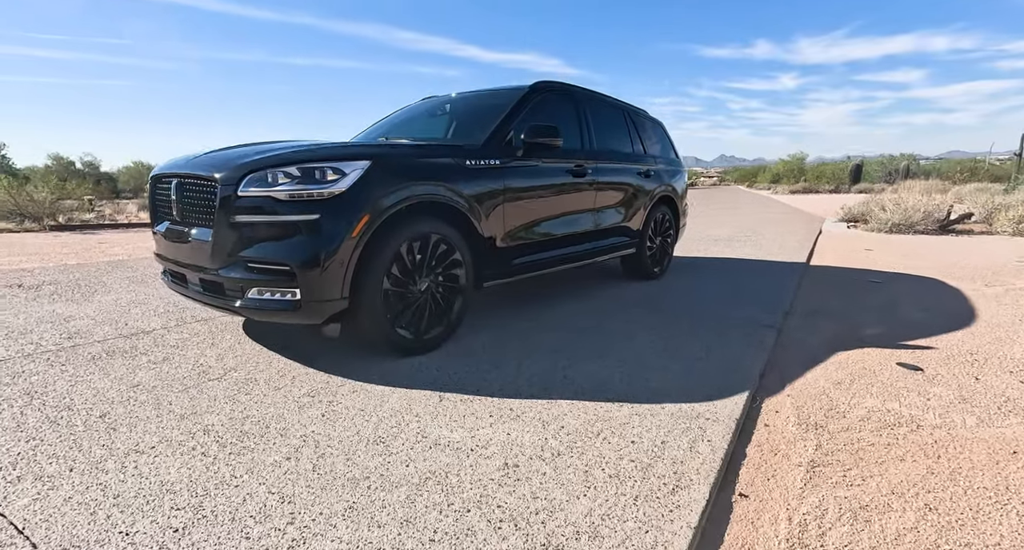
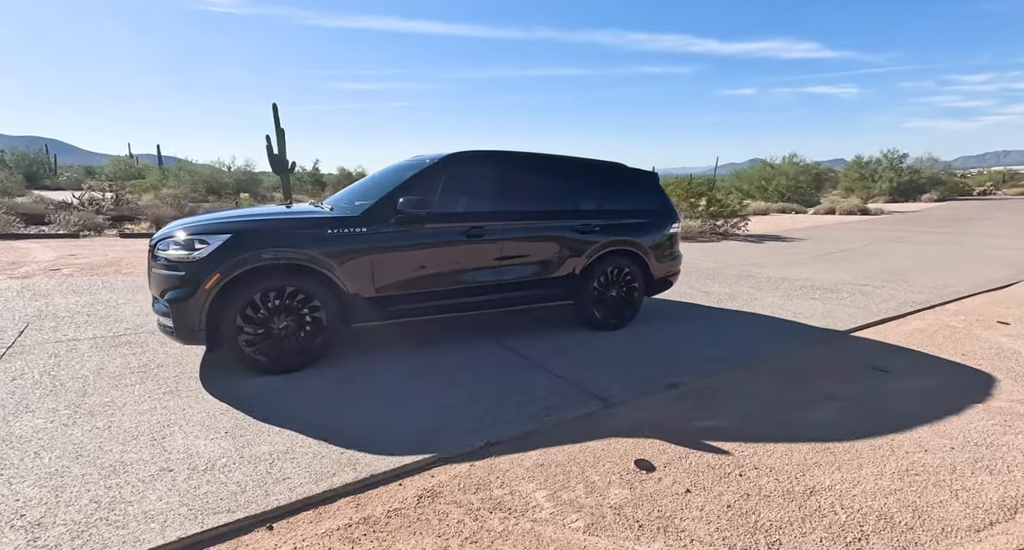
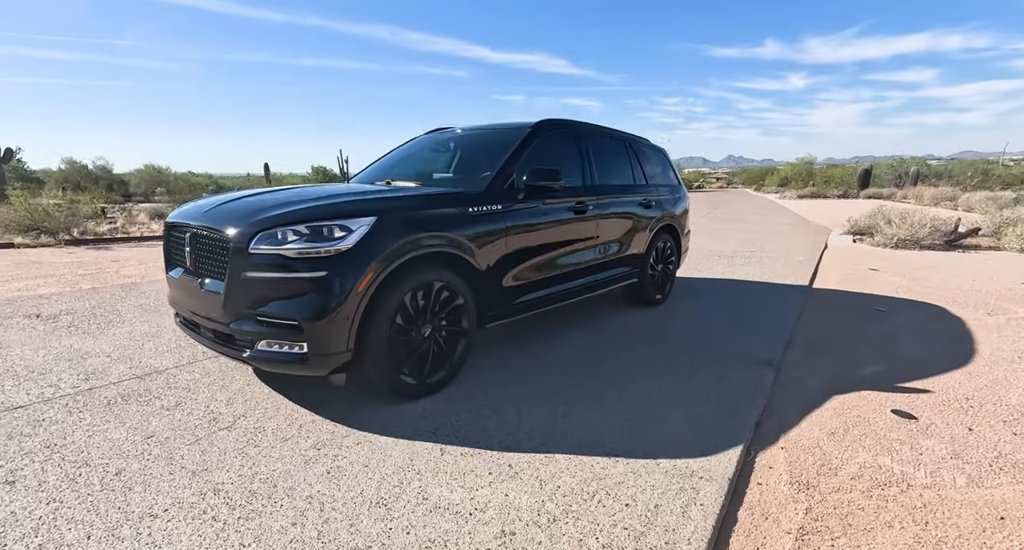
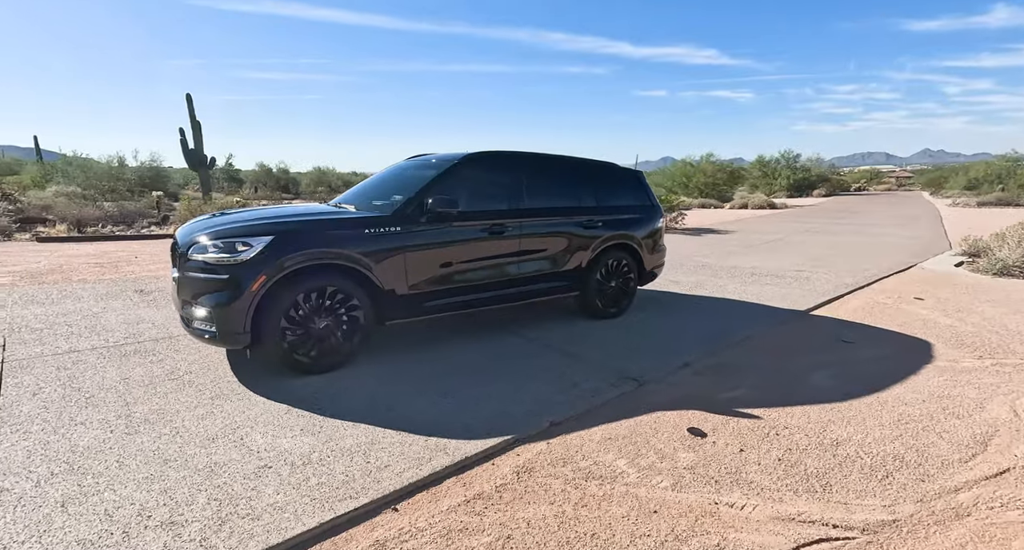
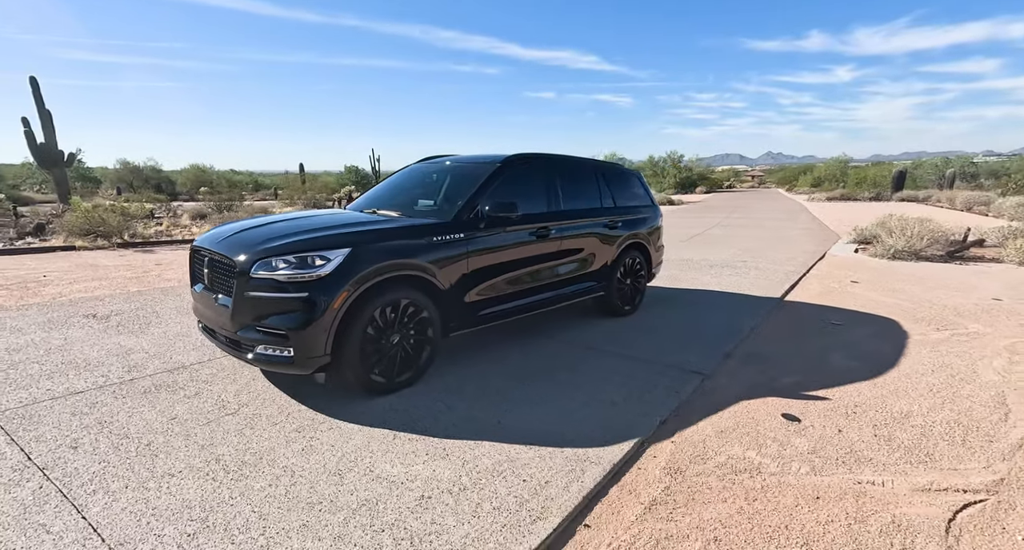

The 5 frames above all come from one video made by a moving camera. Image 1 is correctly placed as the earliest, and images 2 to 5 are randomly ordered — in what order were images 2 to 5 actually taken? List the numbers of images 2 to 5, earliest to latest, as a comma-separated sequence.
3, 5, 4, 2
